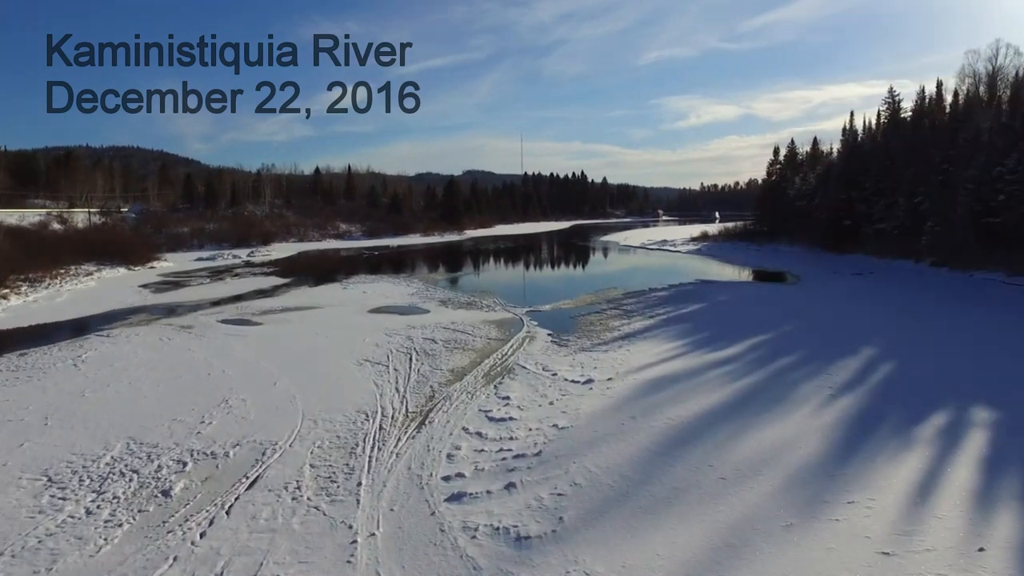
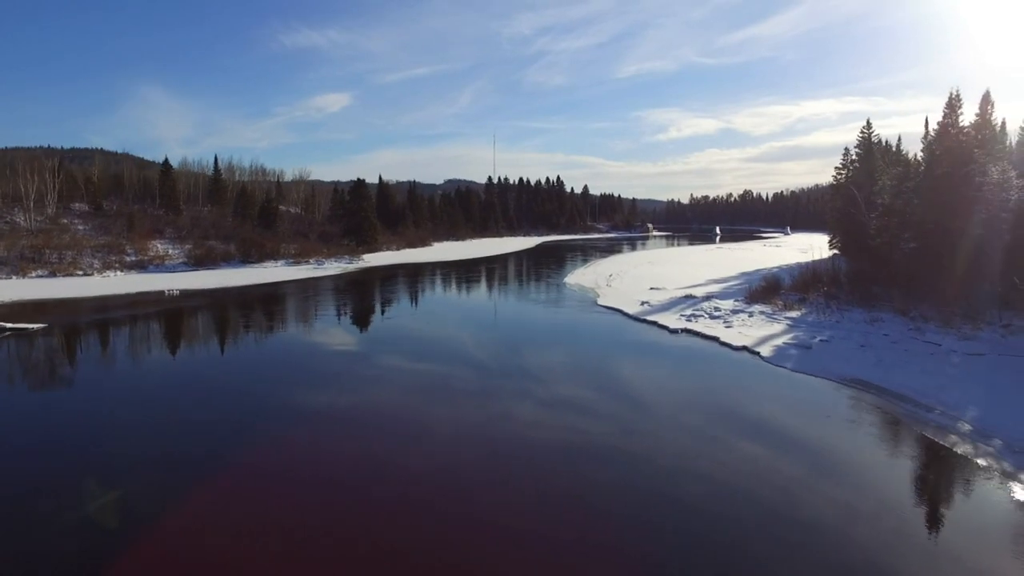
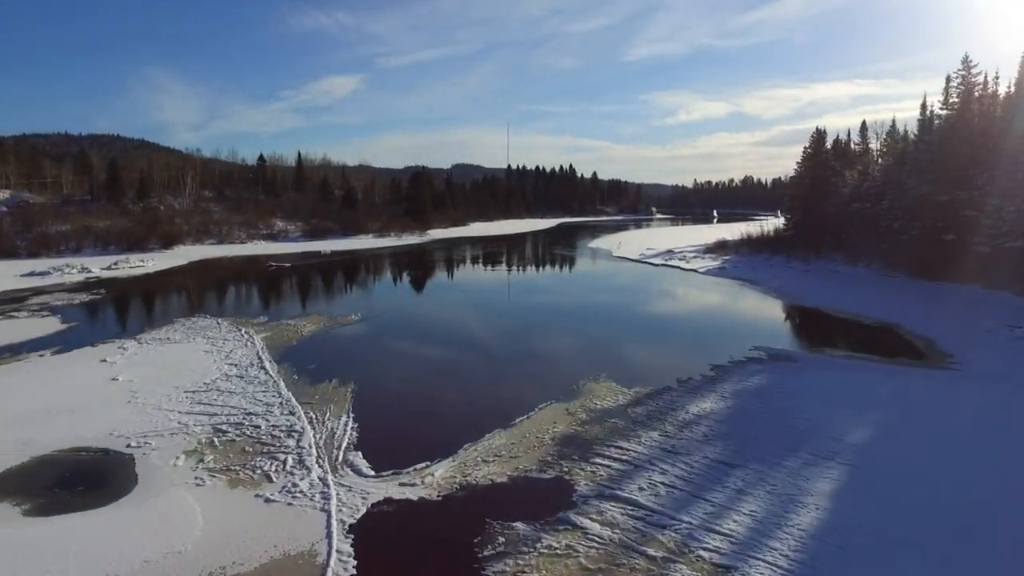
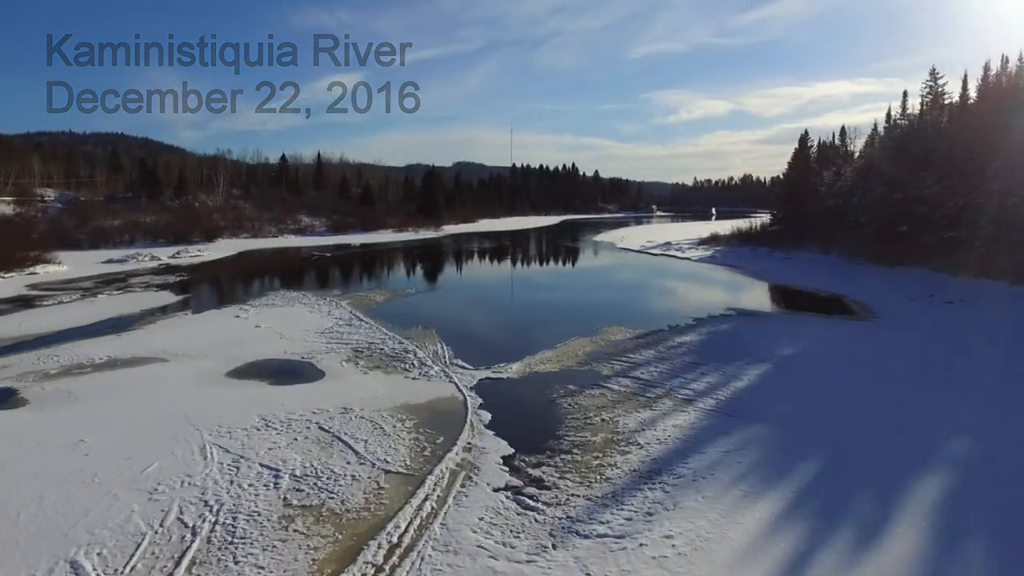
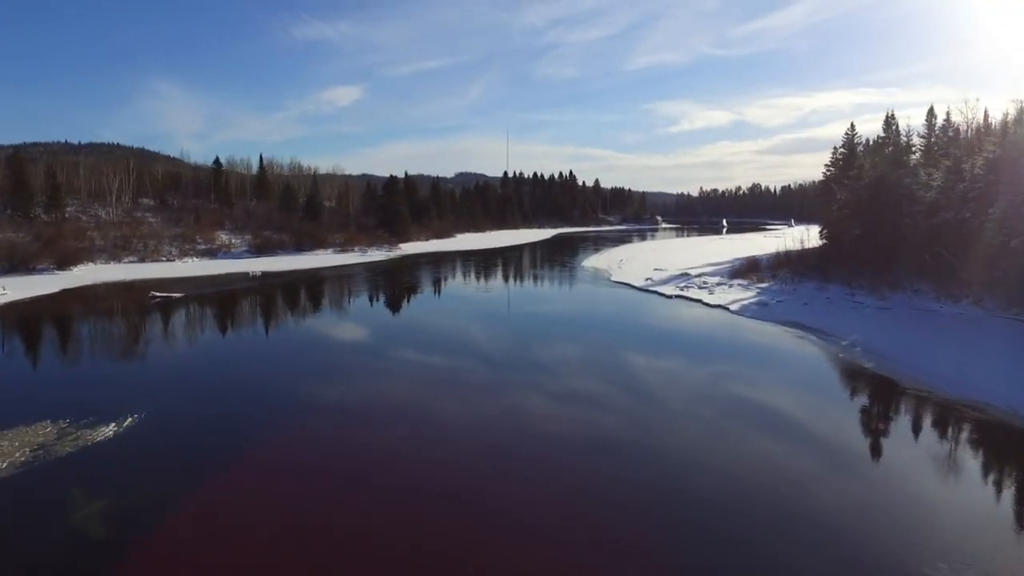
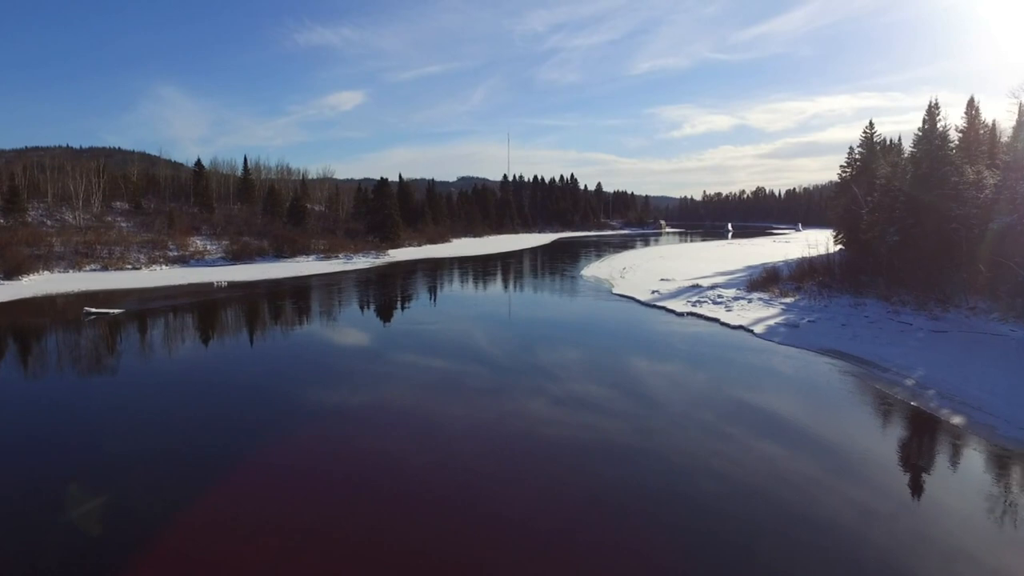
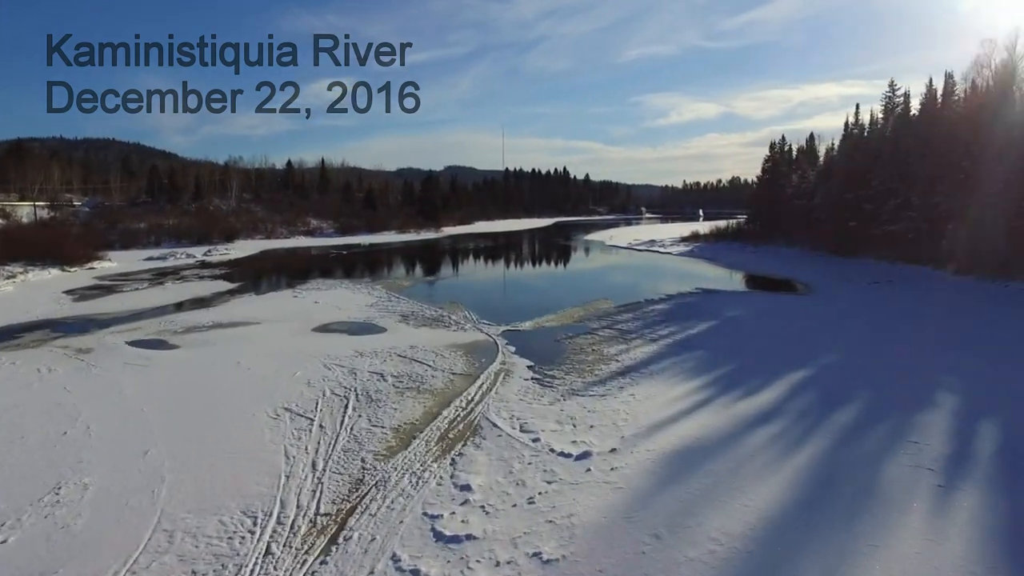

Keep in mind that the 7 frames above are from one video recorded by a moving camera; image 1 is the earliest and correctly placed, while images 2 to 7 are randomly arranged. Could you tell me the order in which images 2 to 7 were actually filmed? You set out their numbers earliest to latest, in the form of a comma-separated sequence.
7, 4, 3, 5, 6, 2
